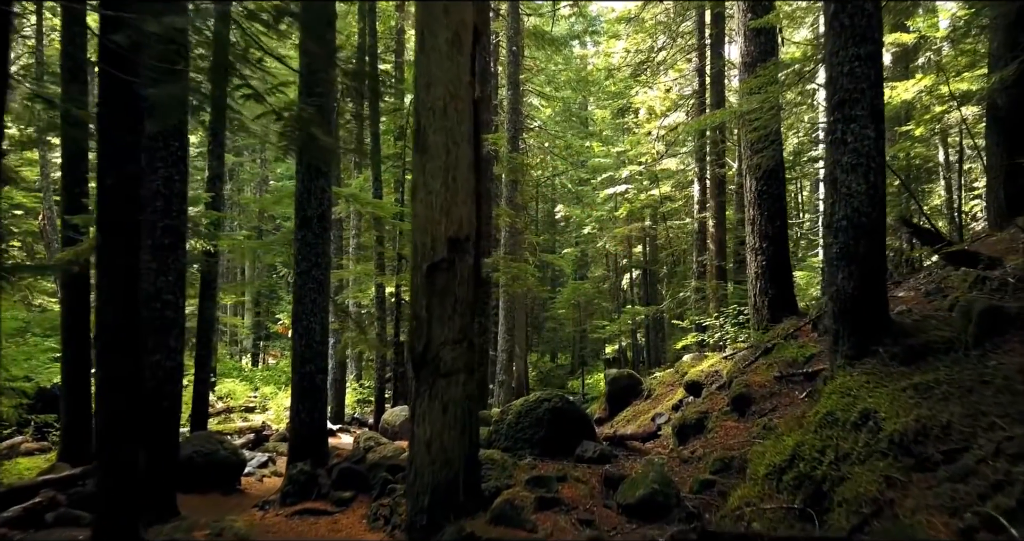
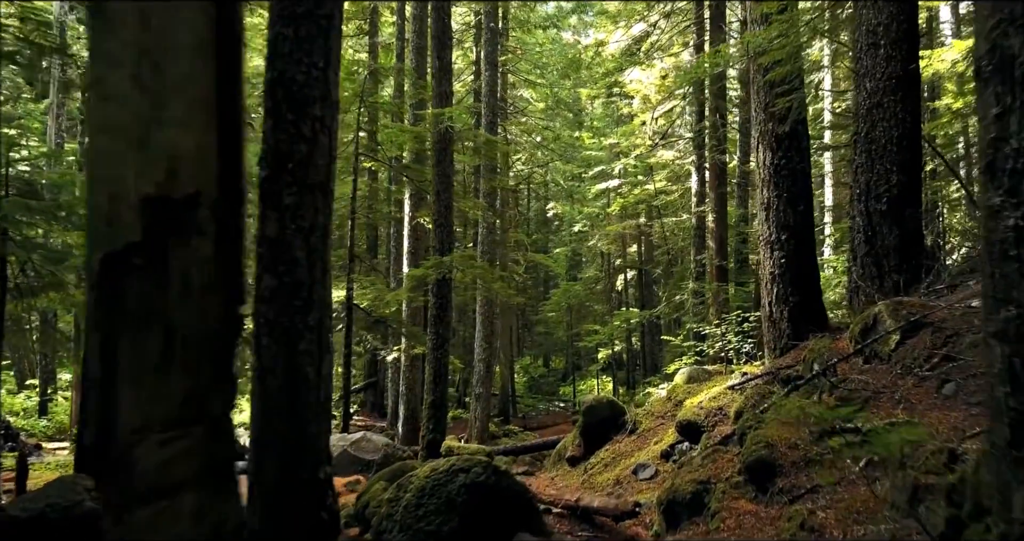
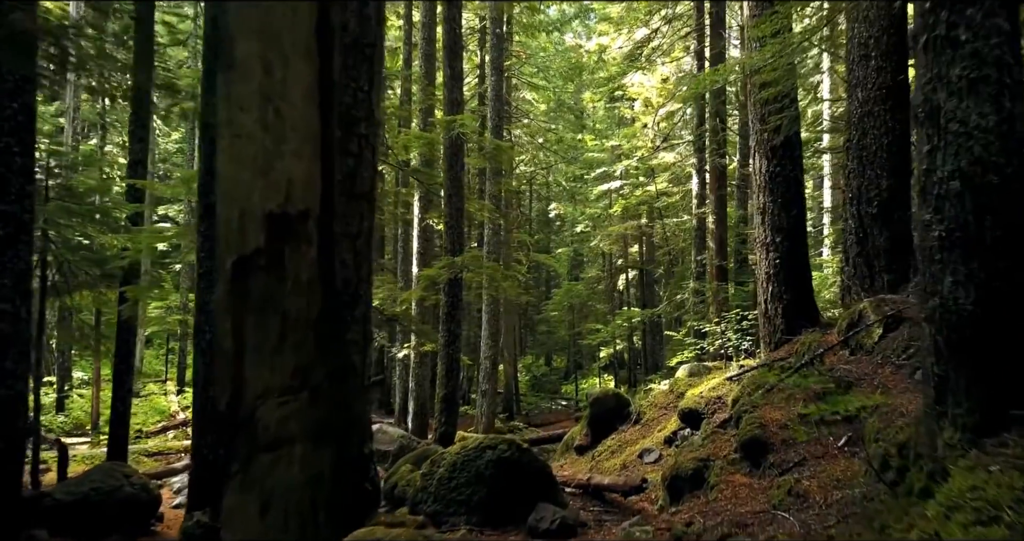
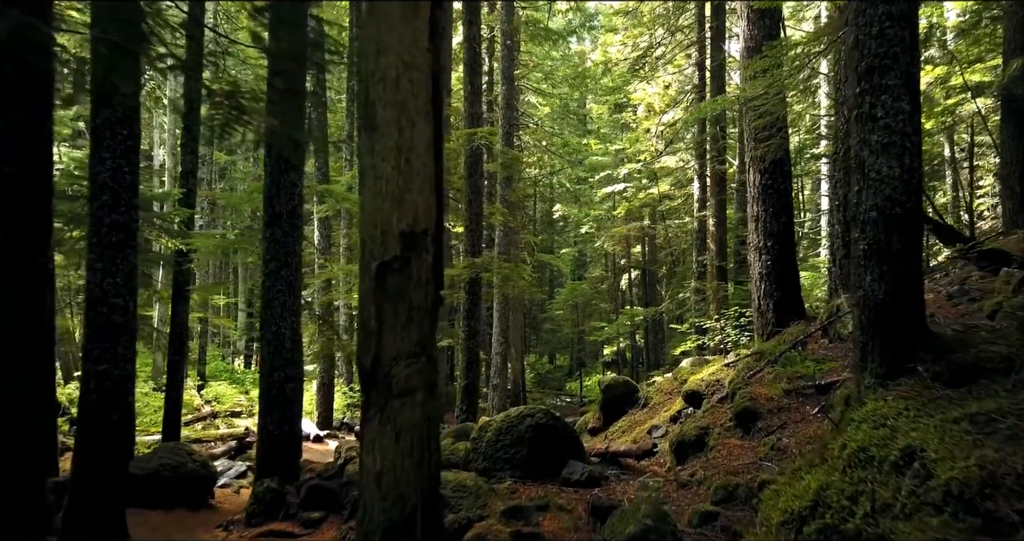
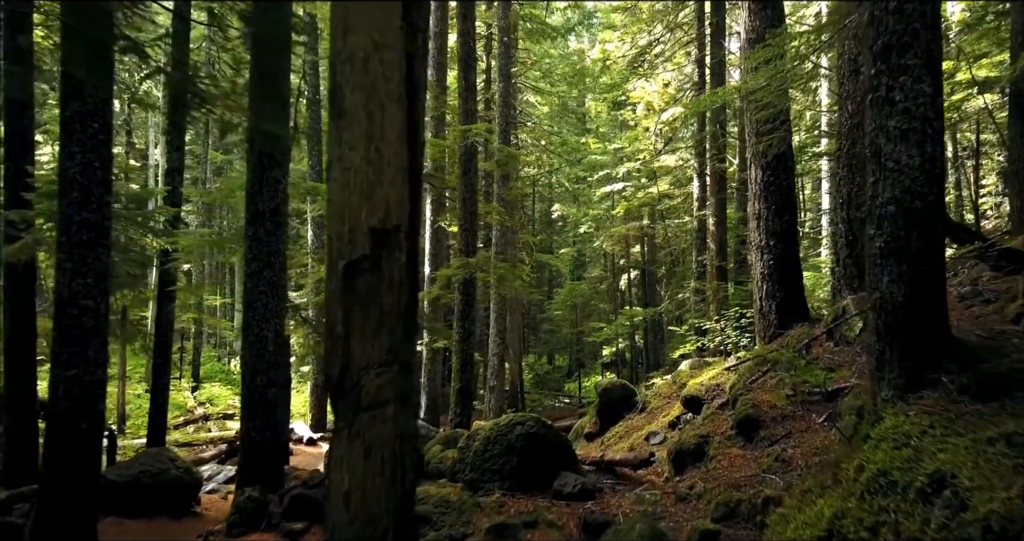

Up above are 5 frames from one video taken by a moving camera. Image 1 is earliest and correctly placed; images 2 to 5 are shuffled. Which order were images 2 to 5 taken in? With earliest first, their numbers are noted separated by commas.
4, 5, 3, 2
